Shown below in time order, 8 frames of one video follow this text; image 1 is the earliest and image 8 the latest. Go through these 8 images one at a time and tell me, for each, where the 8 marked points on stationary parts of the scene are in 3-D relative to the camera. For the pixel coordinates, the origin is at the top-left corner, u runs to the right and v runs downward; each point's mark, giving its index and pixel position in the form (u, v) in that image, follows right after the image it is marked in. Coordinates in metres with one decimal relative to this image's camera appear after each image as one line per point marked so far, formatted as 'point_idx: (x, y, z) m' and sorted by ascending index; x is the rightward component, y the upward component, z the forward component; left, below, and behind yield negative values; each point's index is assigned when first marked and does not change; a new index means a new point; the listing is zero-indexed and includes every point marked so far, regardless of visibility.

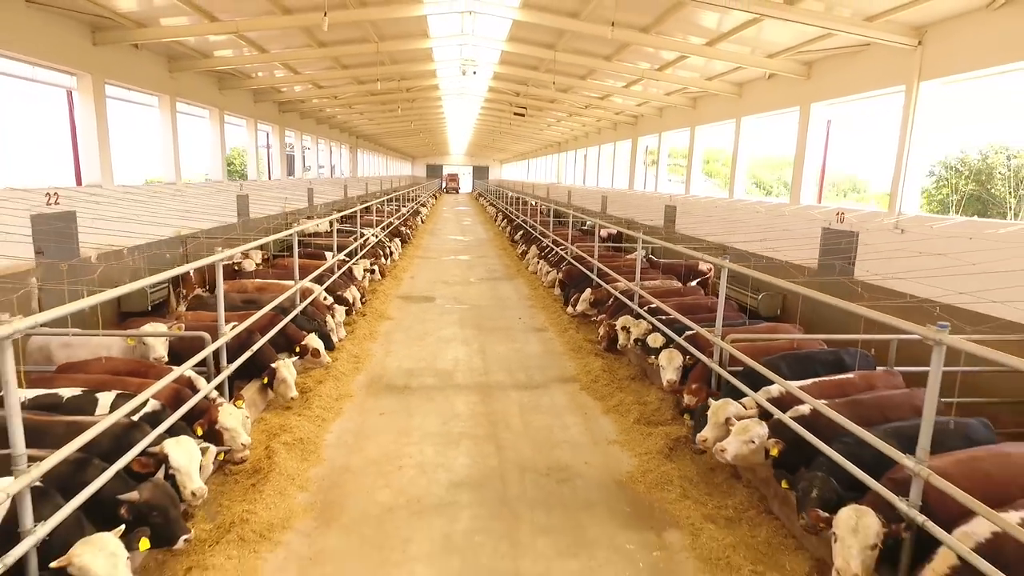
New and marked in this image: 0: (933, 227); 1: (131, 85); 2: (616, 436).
0: (+3.7, +0.6, +5.6) m
1: (-4.9, +2.7, +7.9) m
2: (+0.7, -1.0, +4.1) m
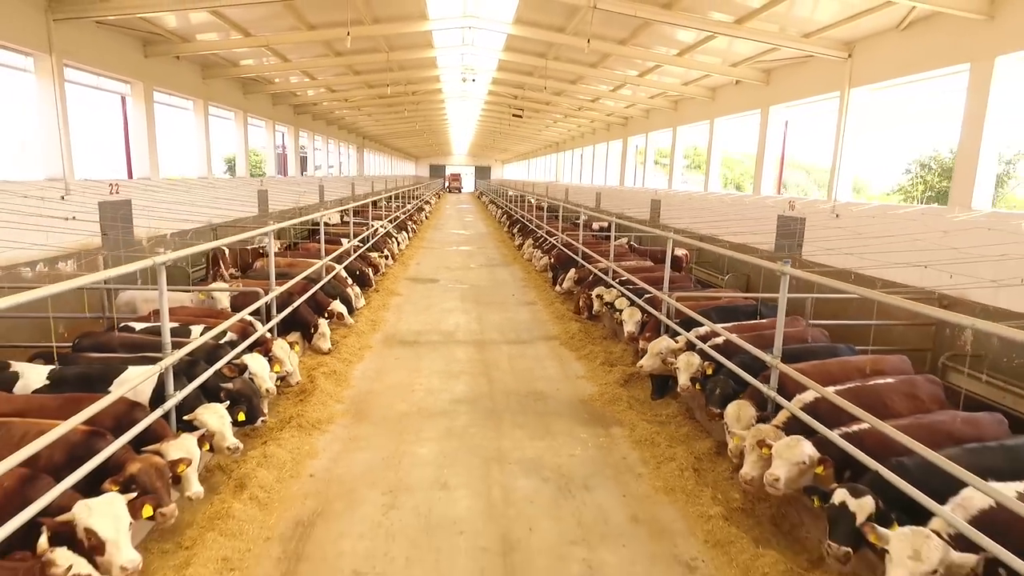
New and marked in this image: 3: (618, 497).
0: (+3.6, +0.9, +6.6) m
1: (-5.0, +2.9, +8.9) m
2: (+0.6, -0.7, +5.1) m
3: (+0.5, -1.1, +3.1) m
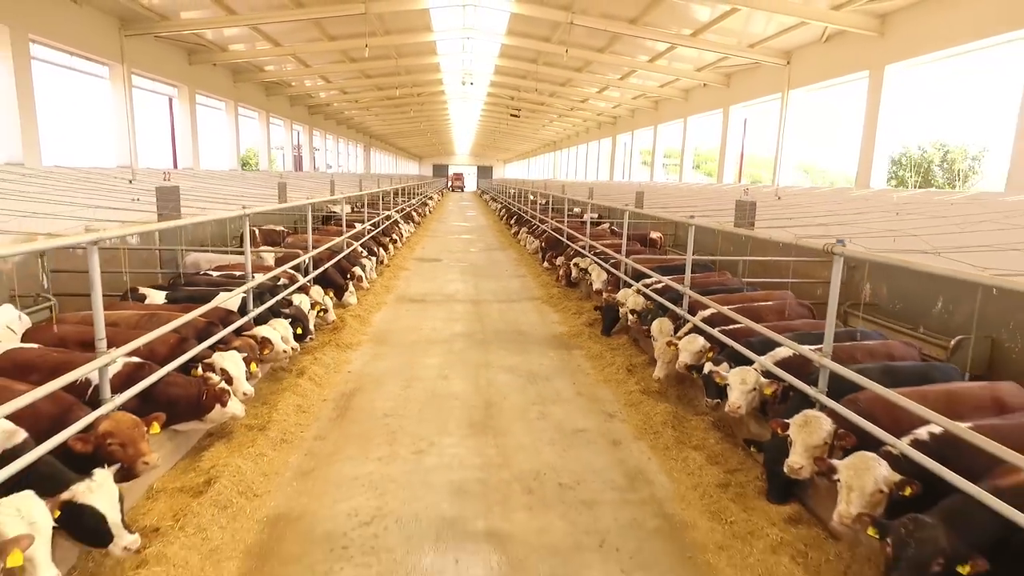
0: (+3.5, +1.2, +7.8) m
1: (-5.1, +3.3, +10.2) m
2: (+0.5, -0.3, +6.3) m
3: (+0.4, -0.7, +4.4) m
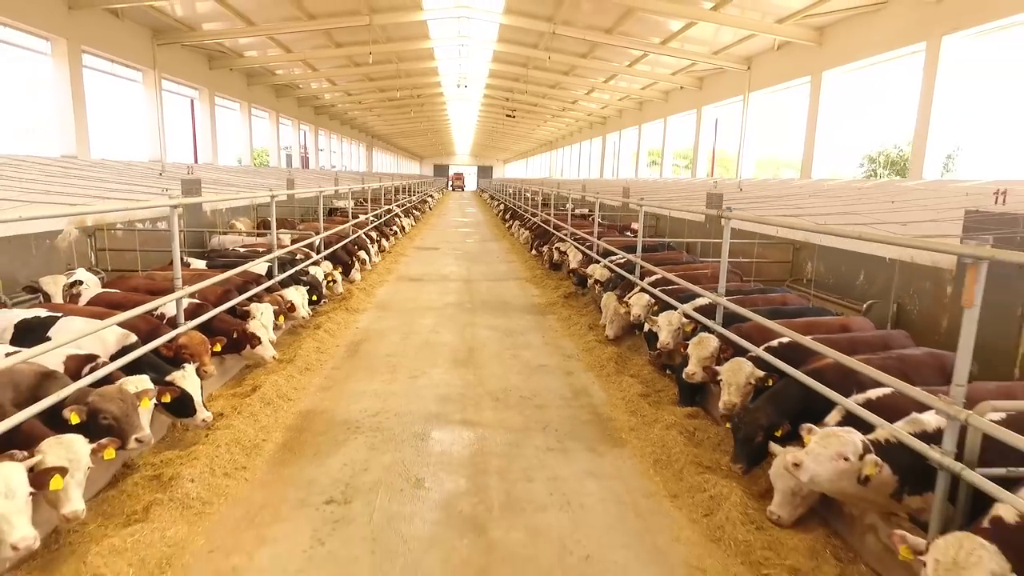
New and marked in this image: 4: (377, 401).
0: (+3.4, +1.5, +8.7) m
1: (-5.3, +3.6, +11.1) m
2: (+0.3, 0.0, +7.2) m
3: (+0.2, -0.4, +5.3) m
4: (-0.8, -0.7, +3.7) m
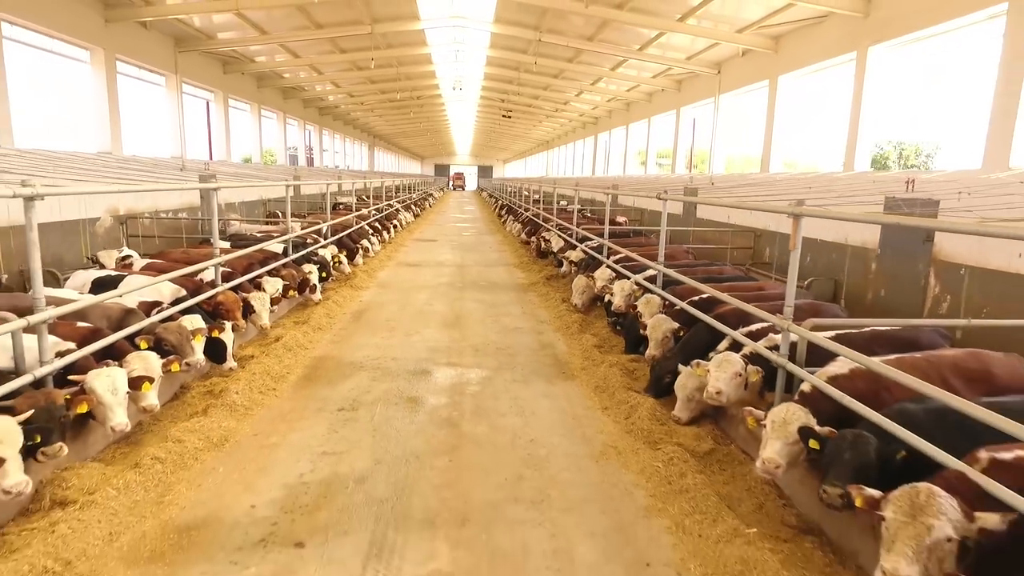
0: (+3.2, +1.7, +9.5) m
1: (-5.4, +3.8, +12.0) m
2: (+0.1, +0.2, +8.0) m
3: (+0.1, -0.2, +6.1) m
4: (-1.0, -0.5, +4.5) m
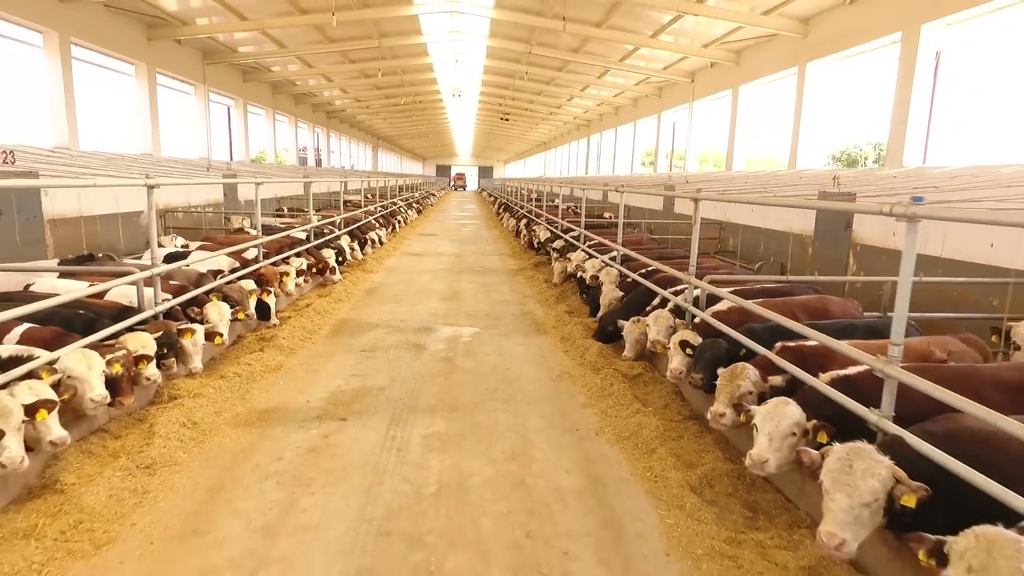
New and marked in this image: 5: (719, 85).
0: (+3.1, +1.9, +10.5) m
1: (-5.5, +4.0, +13.0) m
2: (0.0, +0.4, +9.1) m
3: (-0.1, 0.0, +7.1) m
4: (-1.1, -0.2, +5.5) m
5: (+3.5, +3.4, +10.2) m
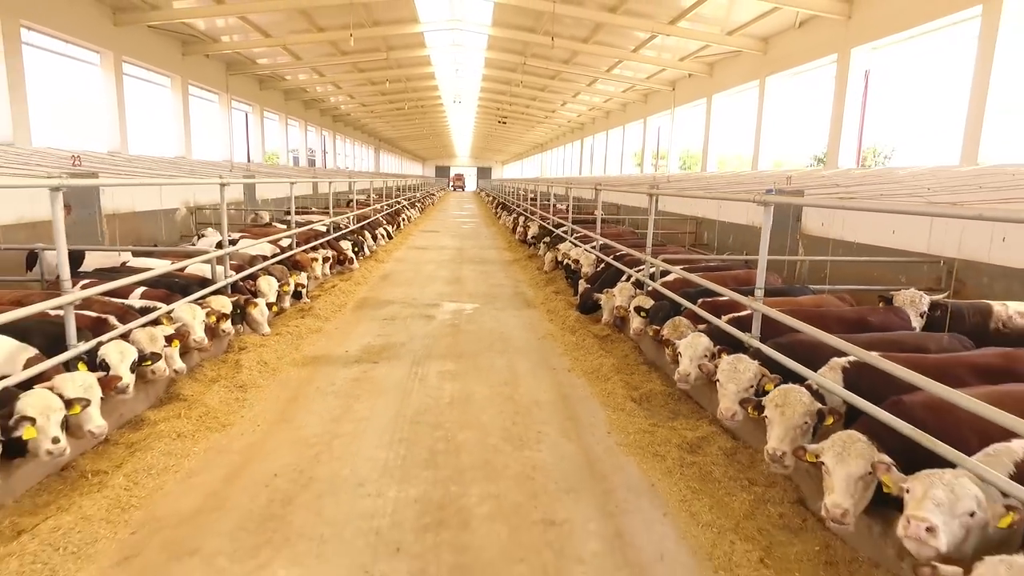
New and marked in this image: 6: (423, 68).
0: (+3.0, +2.1, +11.5) m
1: (-5.6, +4.1, +14.0) m
2: (0.0, +0.6, +10.0) m
3: (-0.1, +0.2, +8.1) m
4: (-1.2, -0.1, +6.5) m
5: (+3.4, +3.6, +11.2) m
6: (-2.0, +5.0, +13.8) m
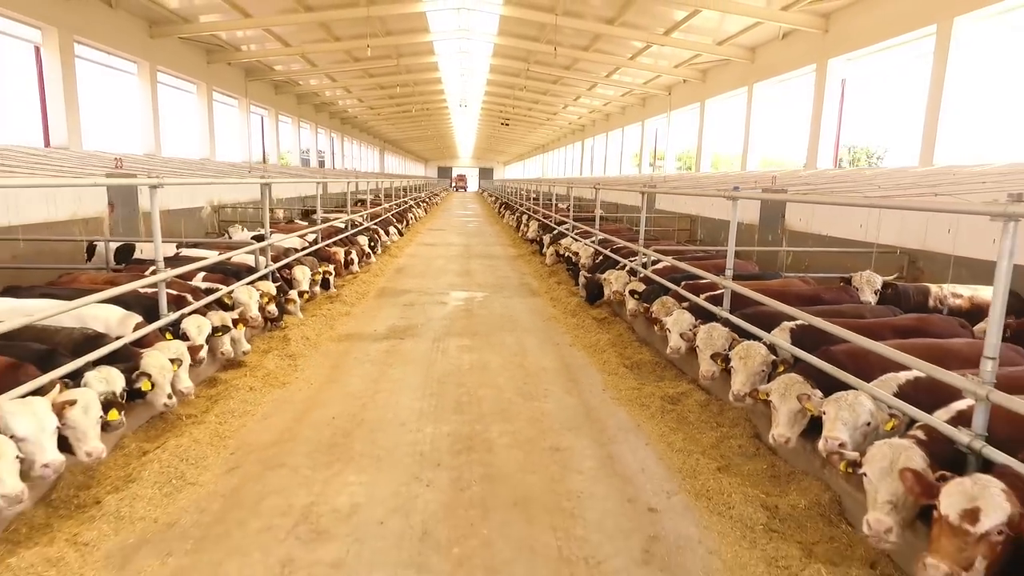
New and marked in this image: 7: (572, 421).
0: (+3.1, +2.2, +12.1) m
1: (-5.5, +4.2, +14.6) m
2: (0.0, +0.7, +10.6) m
3: (0.0, +0.3, +8.7) m
4: (-1.1, 0.0, +7.1) m
5: (+3.5, +3.7, +11.8) m
6: (-1.9, +5.1, +14.4) m
7: (+0.3, -0.7, +3.1) m
